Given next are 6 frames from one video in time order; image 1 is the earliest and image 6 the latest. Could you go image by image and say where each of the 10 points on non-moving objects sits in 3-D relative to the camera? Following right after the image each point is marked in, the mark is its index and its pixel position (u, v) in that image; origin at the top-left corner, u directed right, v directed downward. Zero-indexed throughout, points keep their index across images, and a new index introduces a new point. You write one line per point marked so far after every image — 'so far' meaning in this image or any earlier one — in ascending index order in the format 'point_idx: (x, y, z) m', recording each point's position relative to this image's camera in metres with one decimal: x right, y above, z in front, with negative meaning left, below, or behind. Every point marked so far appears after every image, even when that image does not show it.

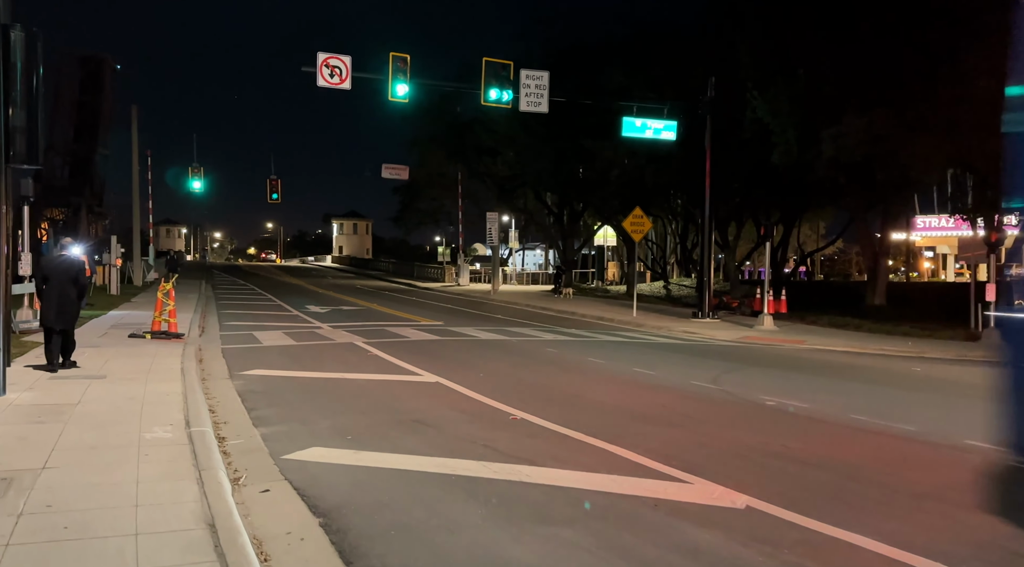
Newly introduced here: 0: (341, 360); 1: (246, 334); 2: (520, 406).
0: (-3.0, -1.3, +13.9) m
1: (-6.2, -1.1, +18.7) m
2: (+0.1, -1.4, +9.3) m
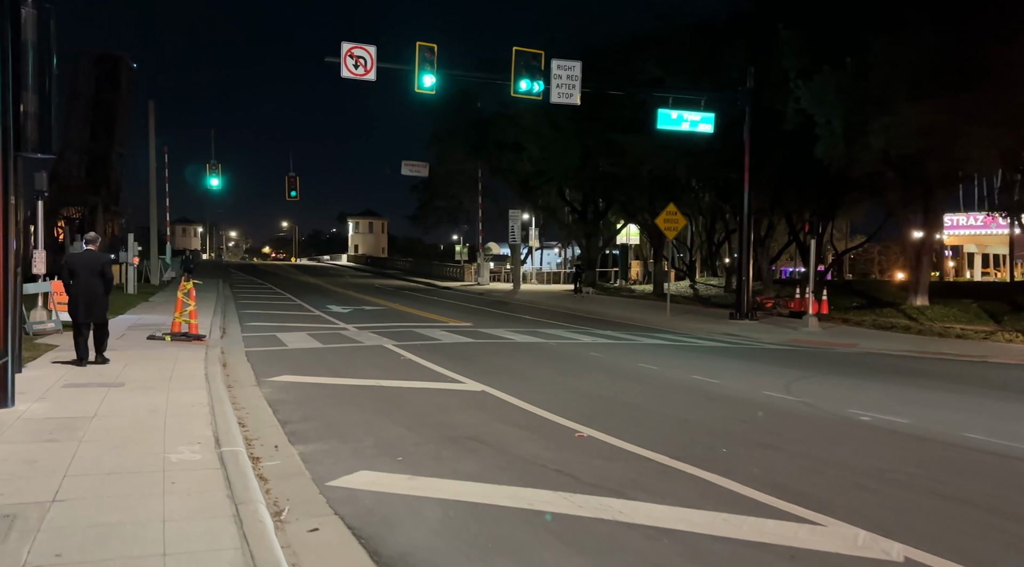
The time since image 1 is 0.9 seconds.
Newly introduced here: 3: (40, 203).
0: (-2.3, -1.3, +12.9) m
1: (-5.4, -1.1, +17.8) m
2: (+0.7, -1.4, +8.3) m
3: (-9.7, +1.7, +16.5) m
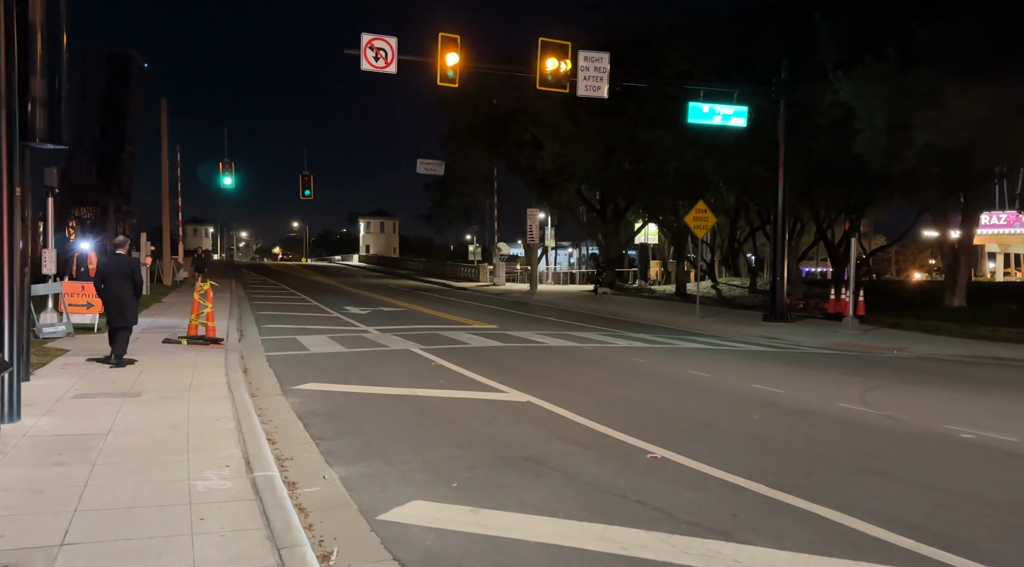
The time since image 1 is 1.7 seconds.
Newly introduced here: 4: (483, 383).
0: (-1.7, -1.3, +12.1) m
1: (-4.7, -1.1, +17.0) m
2: (+1.3, -1.4, +7.4) m
3: (-9.0, +1.7, +15.8) m
4: (-0.4, -1.3, +10.6) m
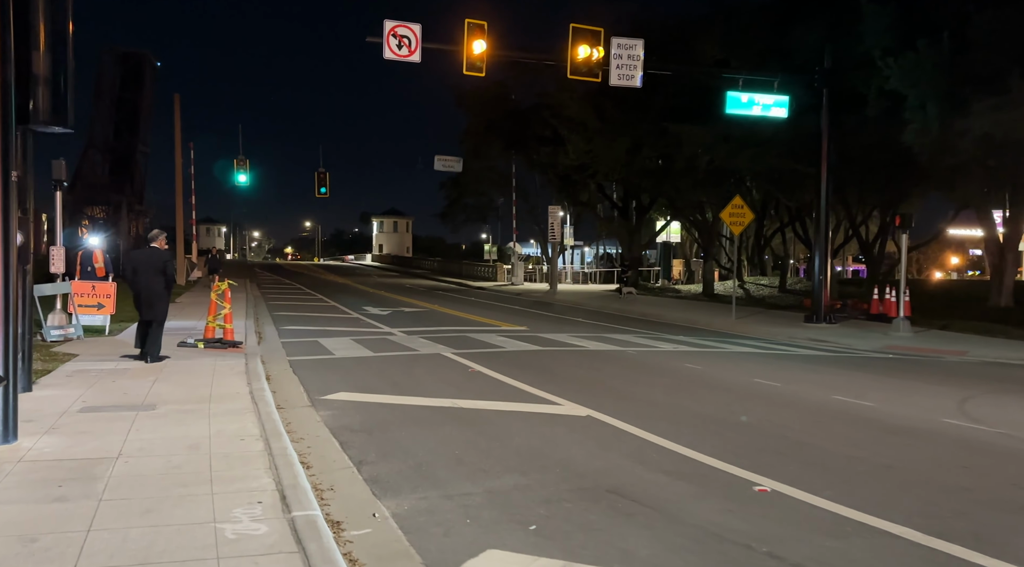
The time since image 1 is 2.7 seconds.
0: (-1.0, -1.3, +11.1) m
1: (-4.0, -1.1, +16.0) m
2: (+1.8, -1.4, +6.4) m
3: (-8.3, +1.7, +14.9) m
4: (+0.2, -1.3, +9.6) m
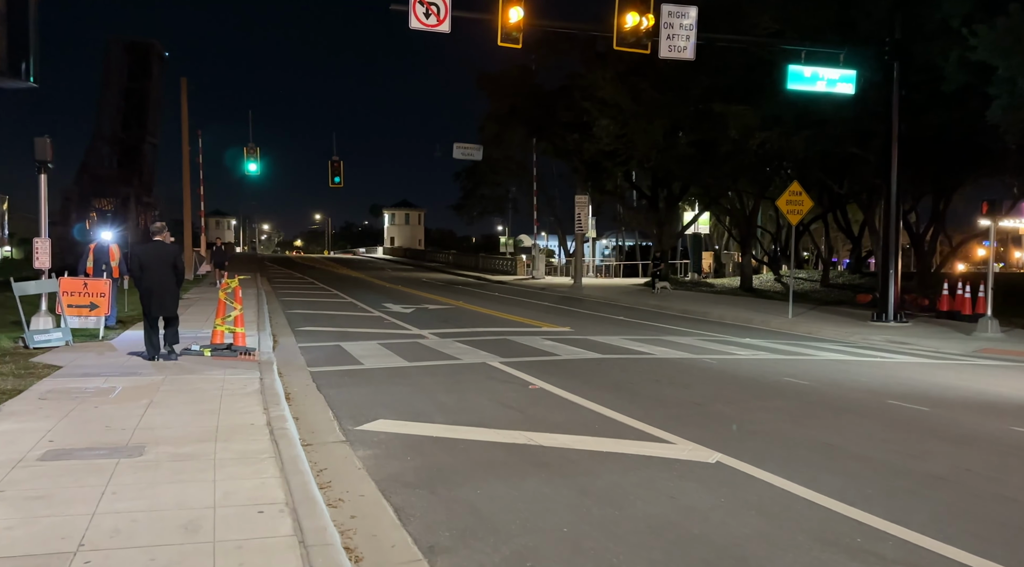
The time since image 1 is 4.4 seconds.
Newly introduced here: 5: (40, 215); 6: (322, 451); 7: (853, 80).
0: (-0.2, -1.3, +9.1) m
1: (-3.1, -1.1, +14.0) m
2: (+2.6, -1.4, +4.3) m
3: (-7.5, +1.7, +12.9) m
4: (+1.0, -1.3, +7.6) m
5: (-7.7, +1.1, +13.2) m
6: (-1.6, -1.4, +6.7) m
7: (+8.4, +5.0, +19.9) m
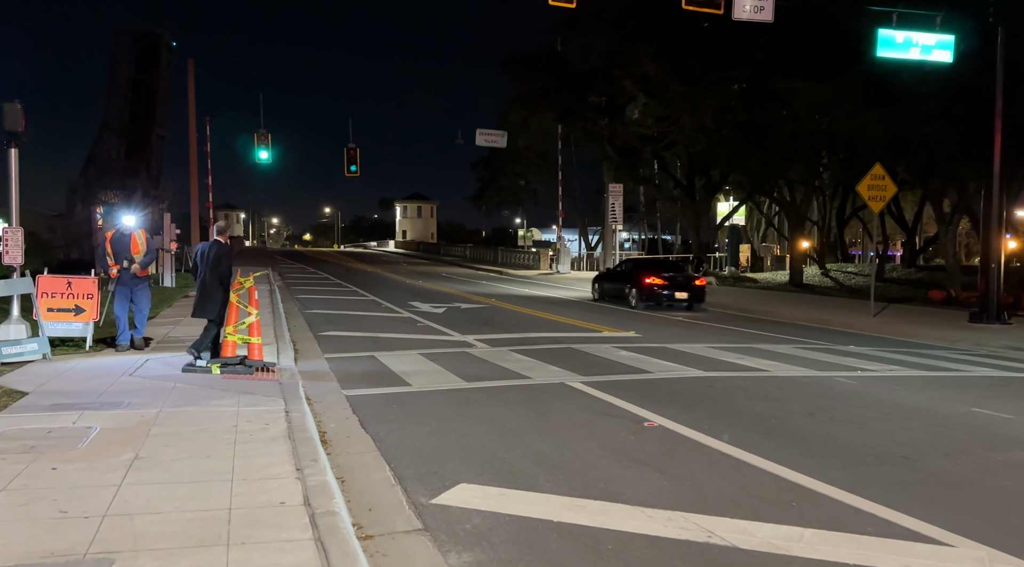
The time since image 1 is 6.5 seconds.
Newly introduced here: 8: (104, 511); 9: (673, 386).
0: (+0.8, -1.3, +6.6) m
1: (-2.1, -1.1, +11.6) m
2: (+3.5, -1.5, +1.8) m
3: (-6.5, +1.7, +10.5) m
4: (+2.0, -1.3, +5.1) m
5: (-6.7, +1.1, +10.8) m
6: (-0.6, -1.4, +4.3) m
7: (+9.4, +5.1, +17.3) m
8: (-2.3, -1.3, +4.5) m
9: (+1.7, -1.2, +9.0) m
